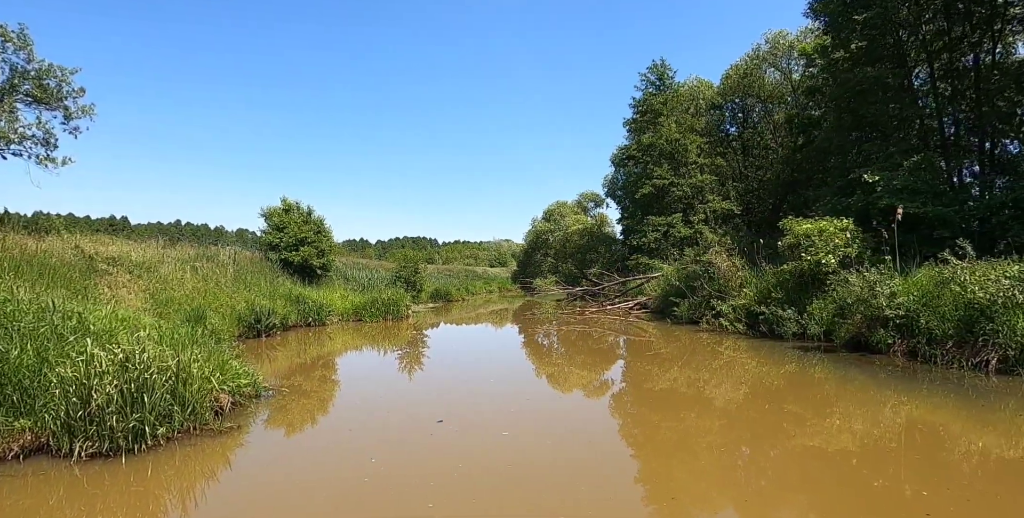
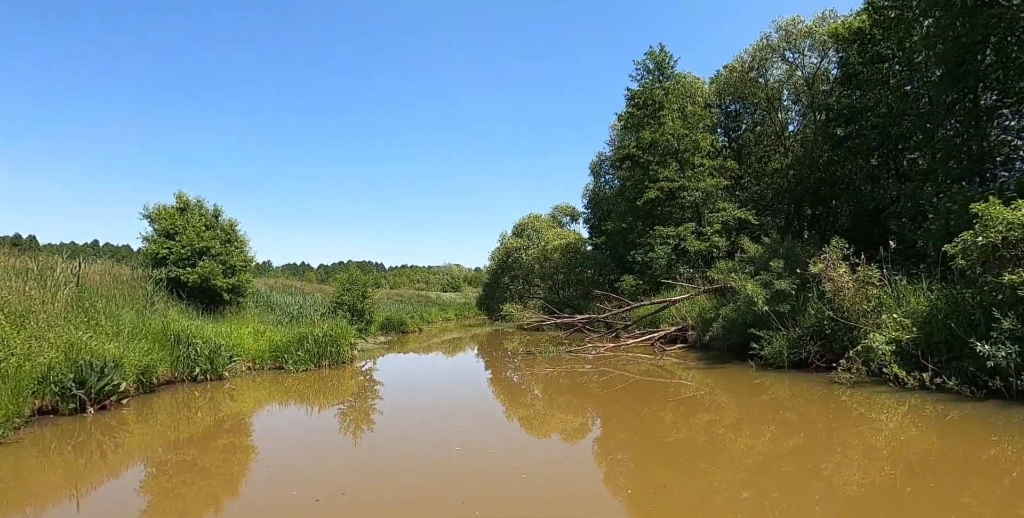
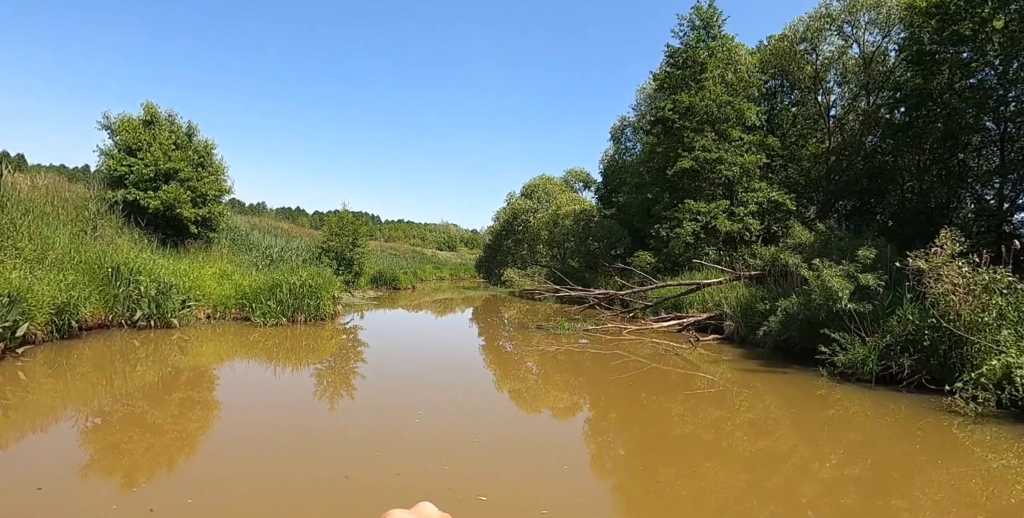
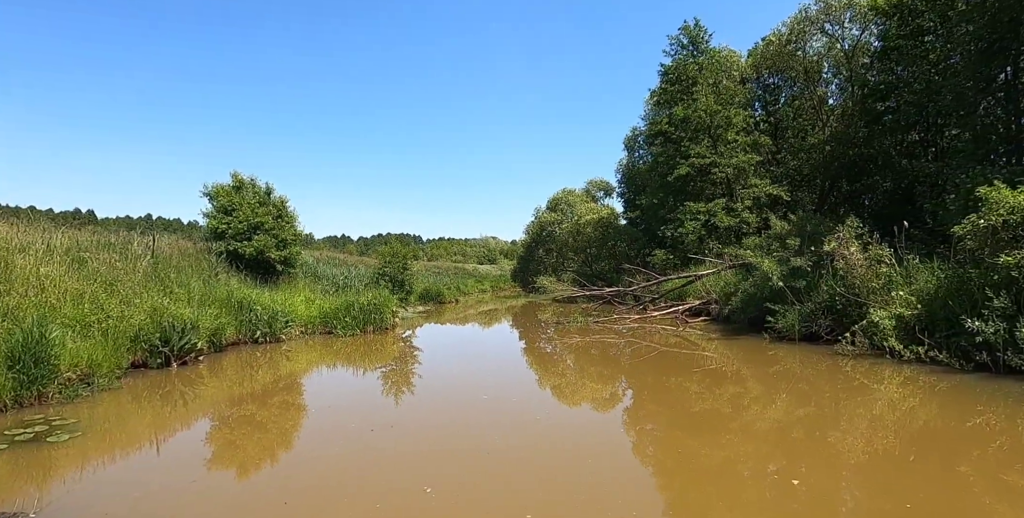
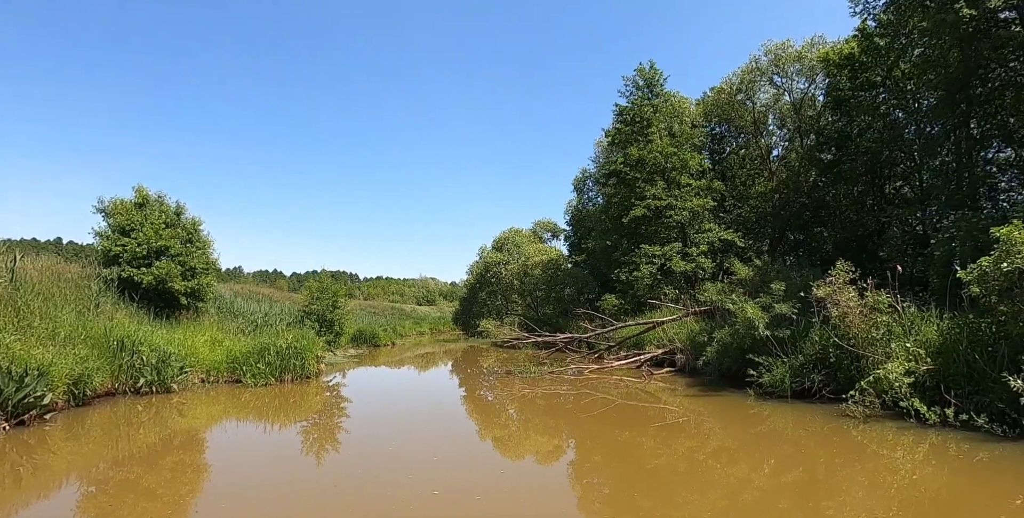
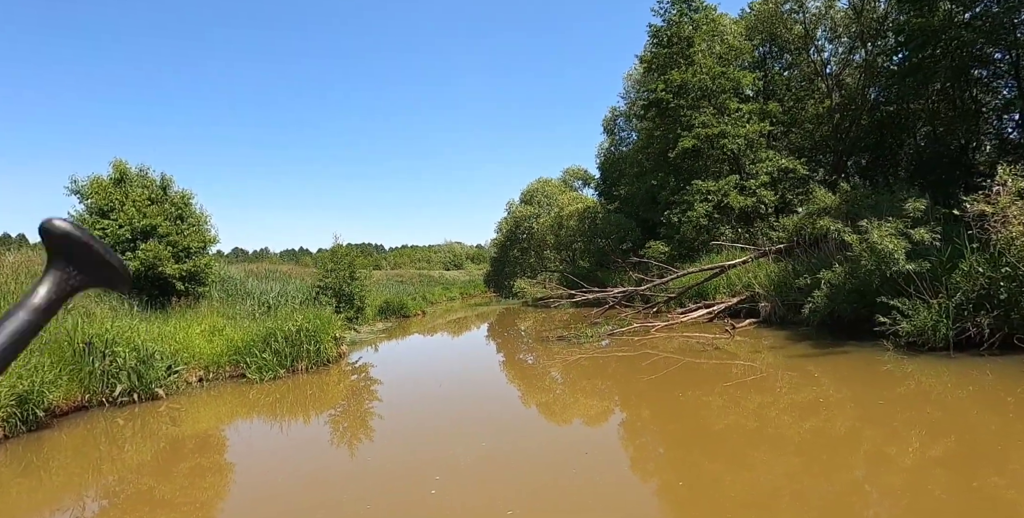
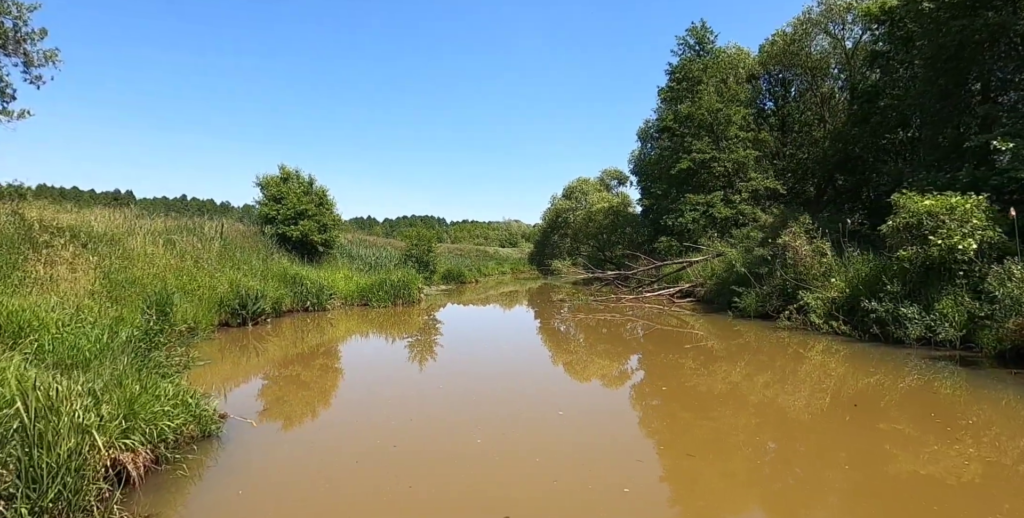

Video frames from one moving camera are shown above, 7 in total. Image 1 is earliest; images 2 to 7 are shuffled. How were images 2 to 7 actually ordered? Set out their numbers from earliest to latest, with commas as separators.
7, 4, 2, 5, 3, 6
